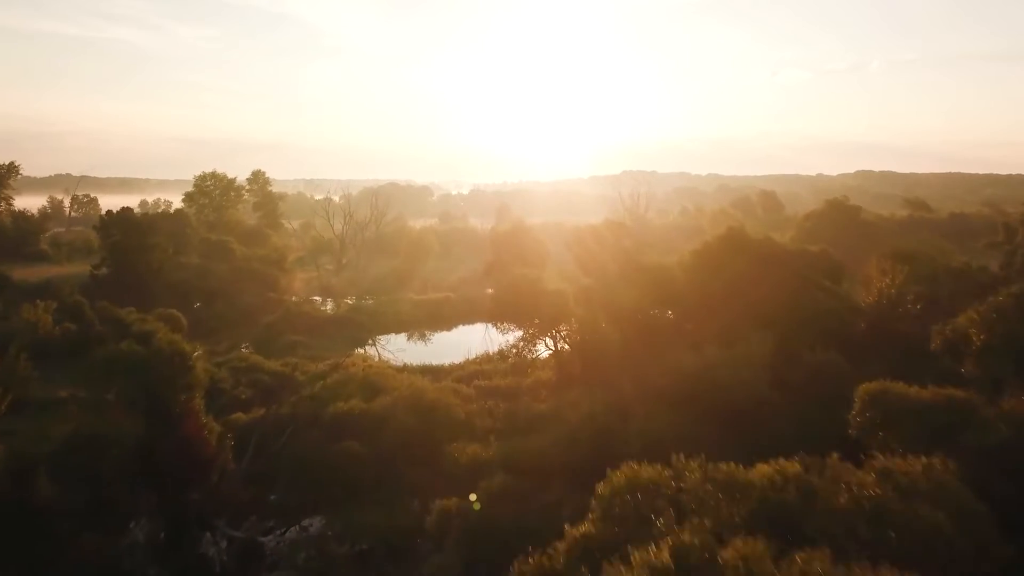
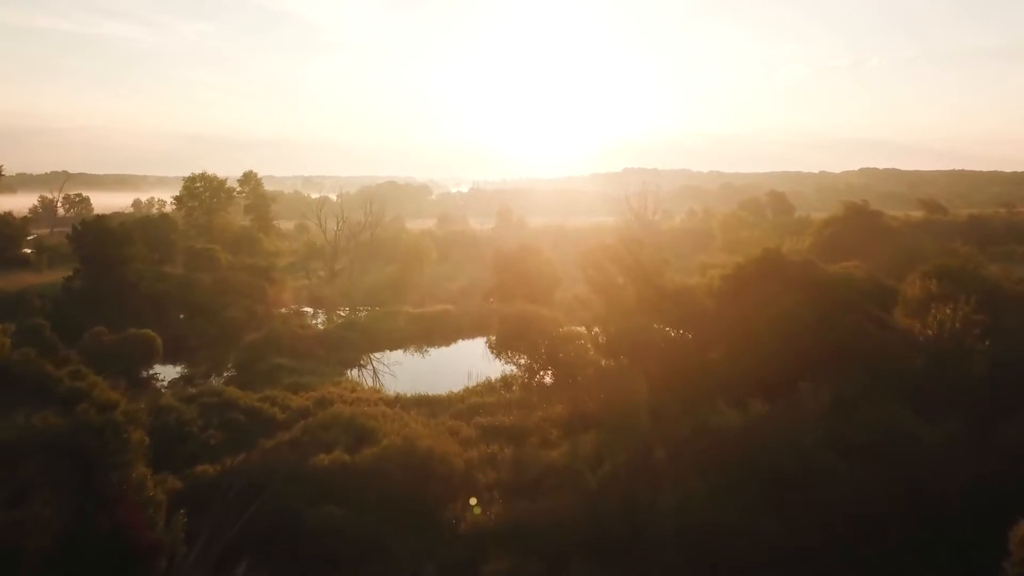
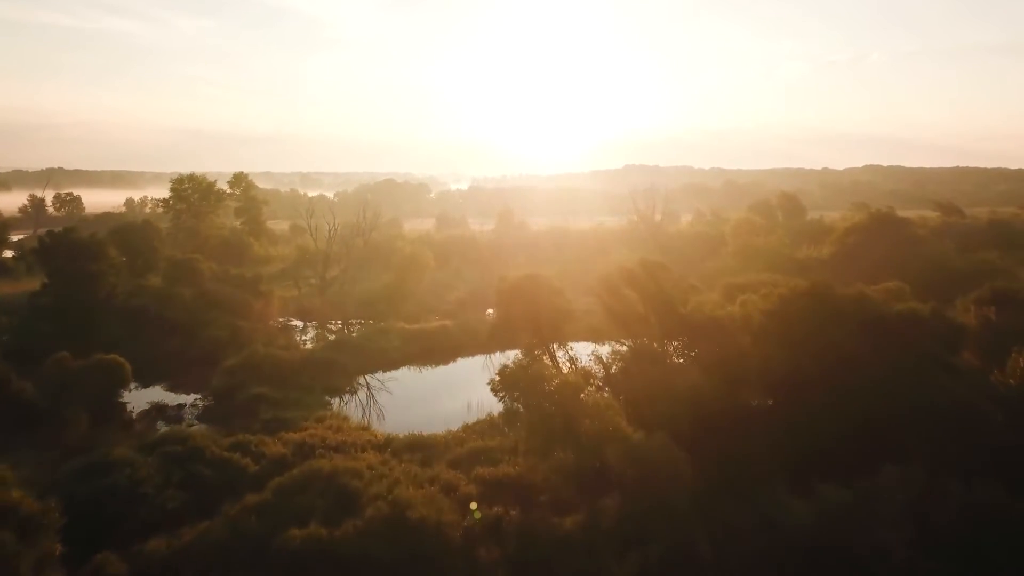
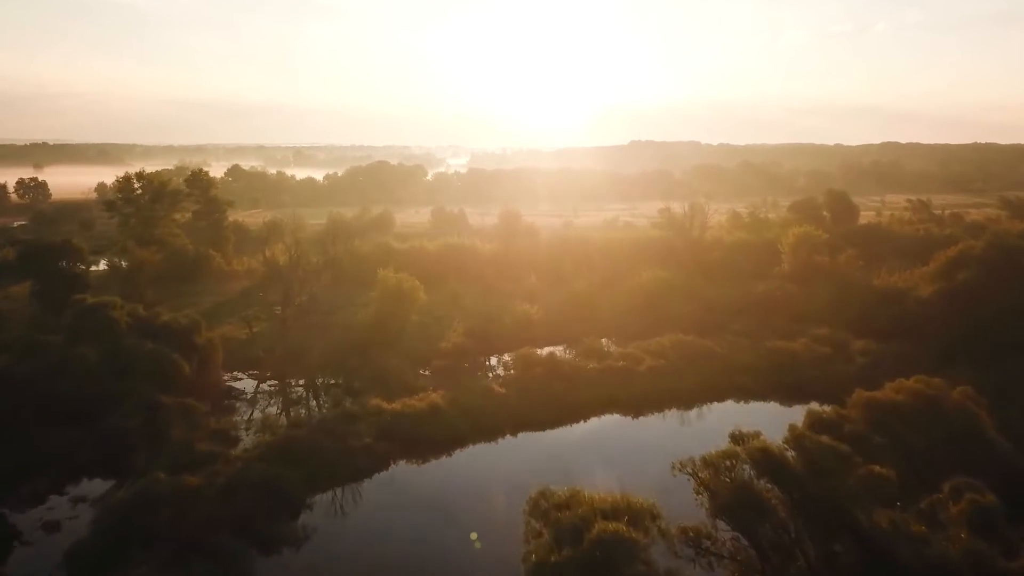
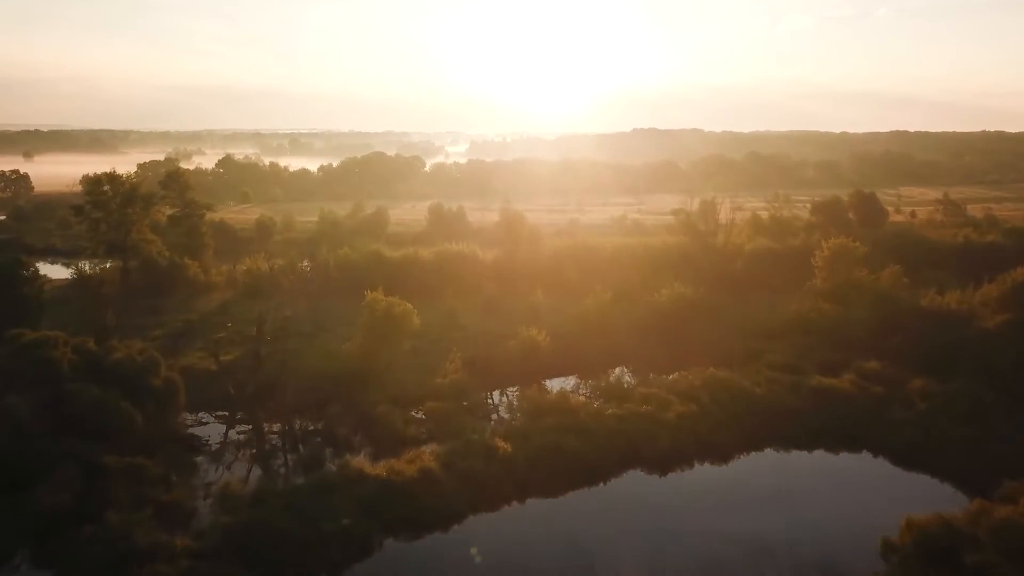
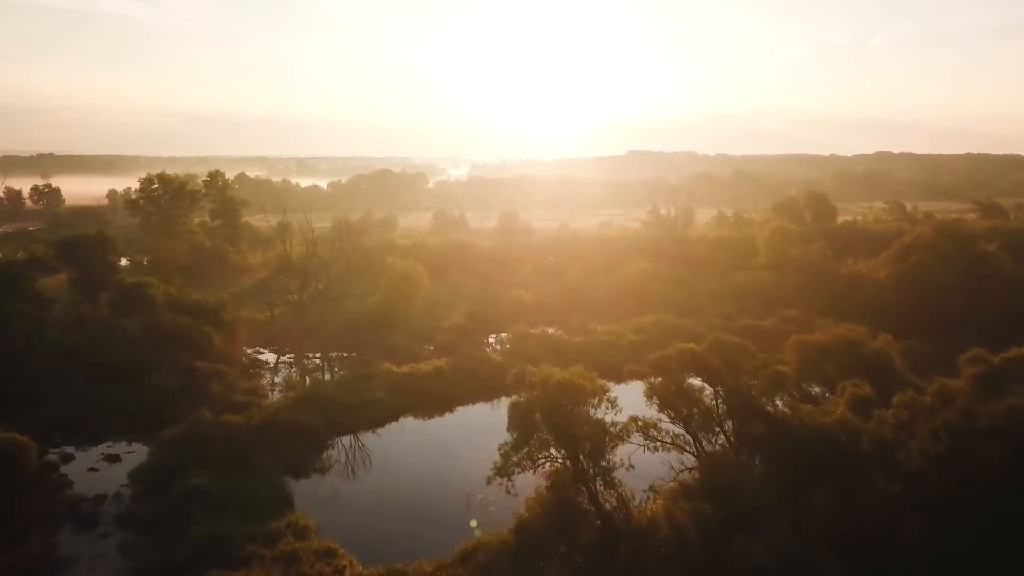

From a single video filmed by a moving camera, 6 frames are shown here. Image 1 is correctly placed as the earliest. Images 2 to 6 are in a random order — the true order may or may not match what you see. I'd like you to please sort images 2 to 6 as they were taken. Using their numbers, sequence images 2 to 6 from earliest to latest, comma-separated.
2, 3, 6, 4, 5
